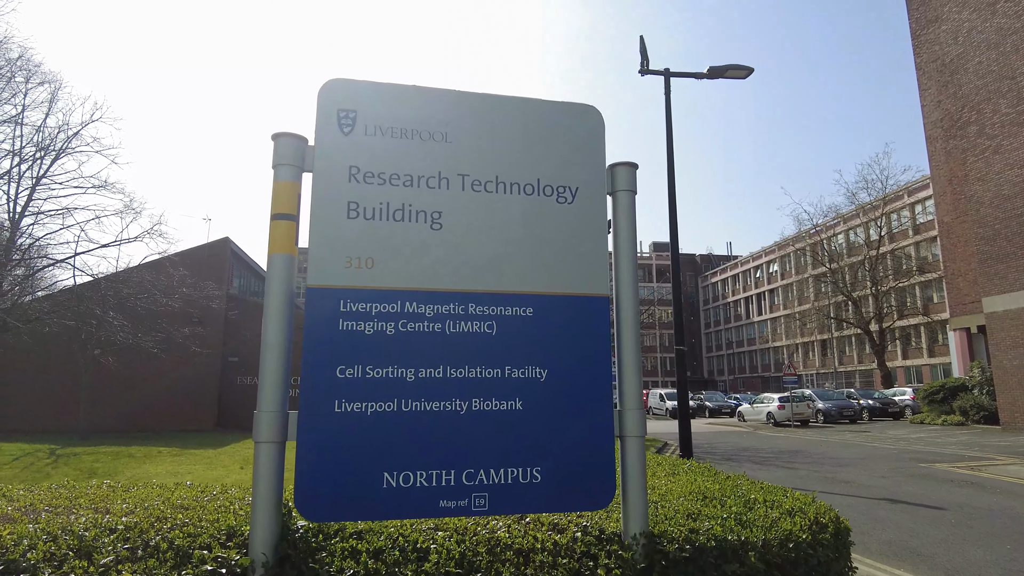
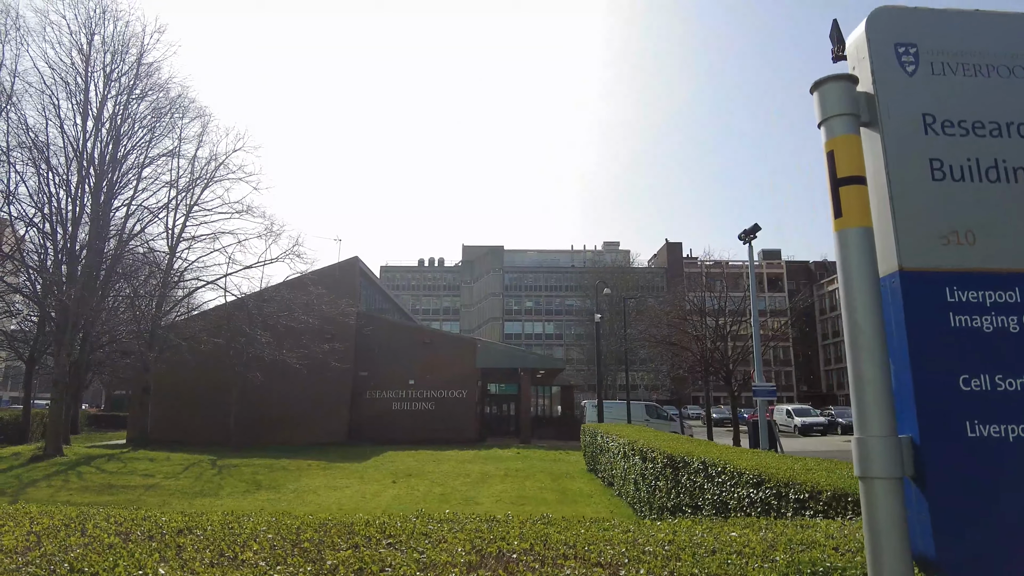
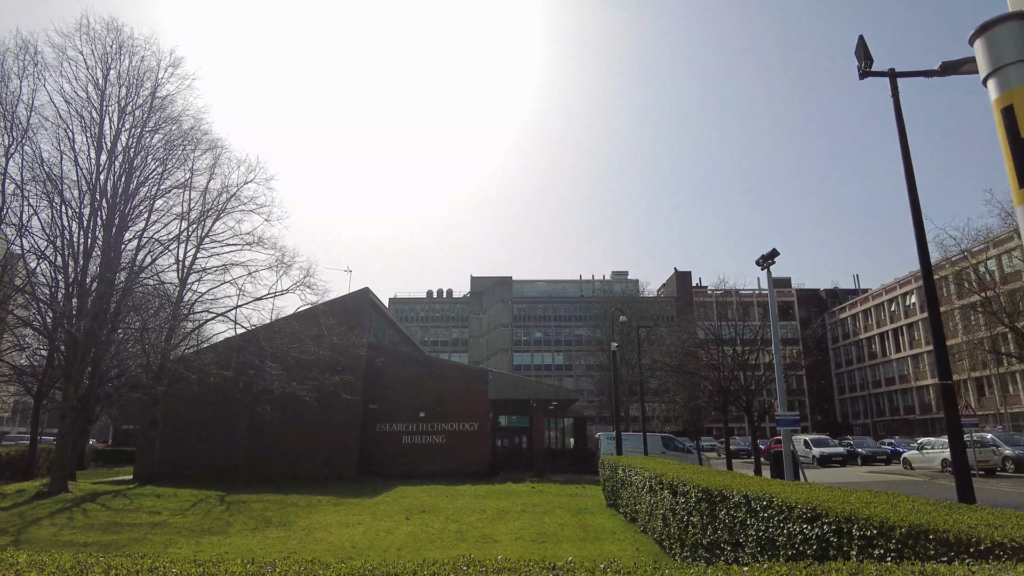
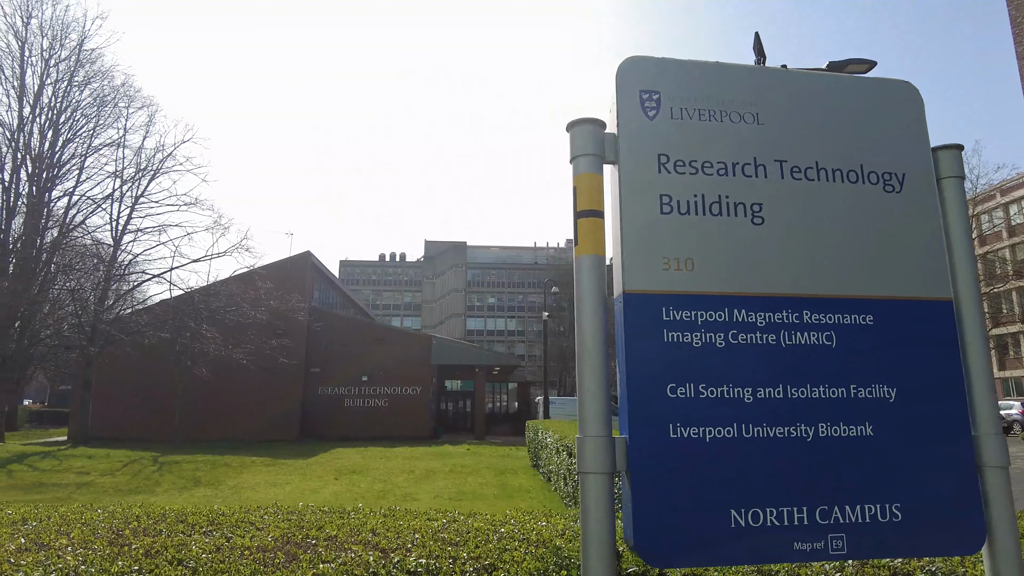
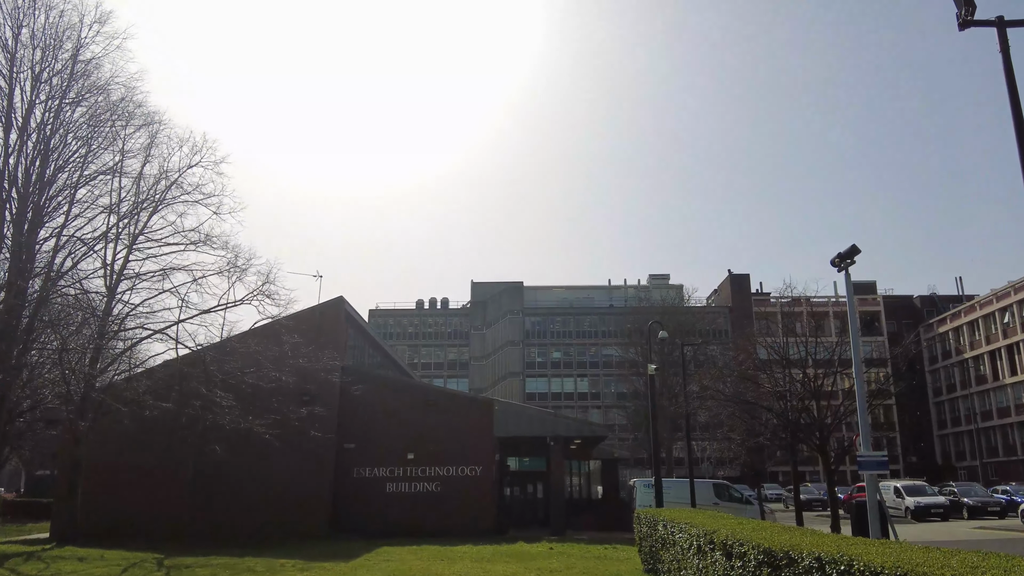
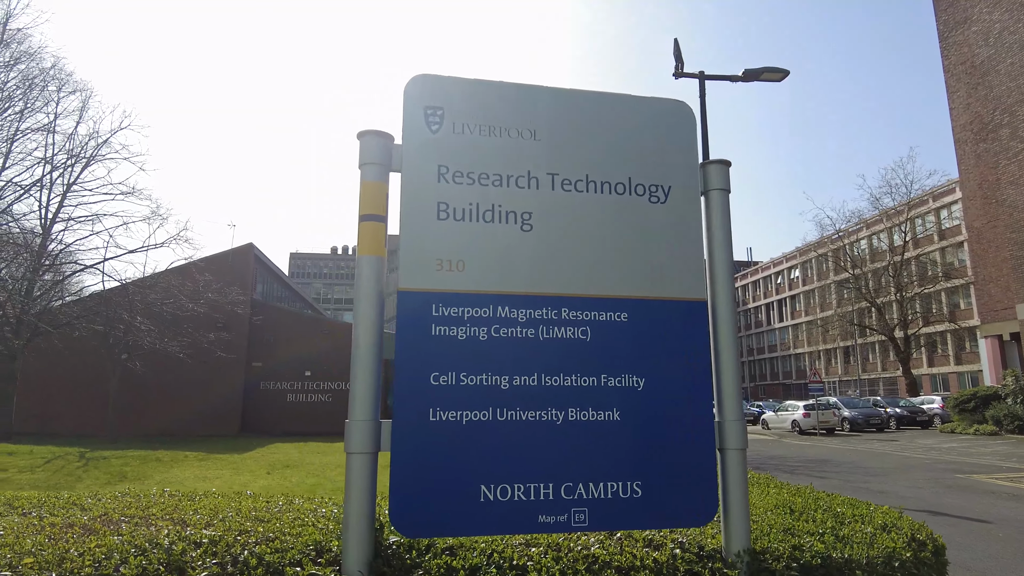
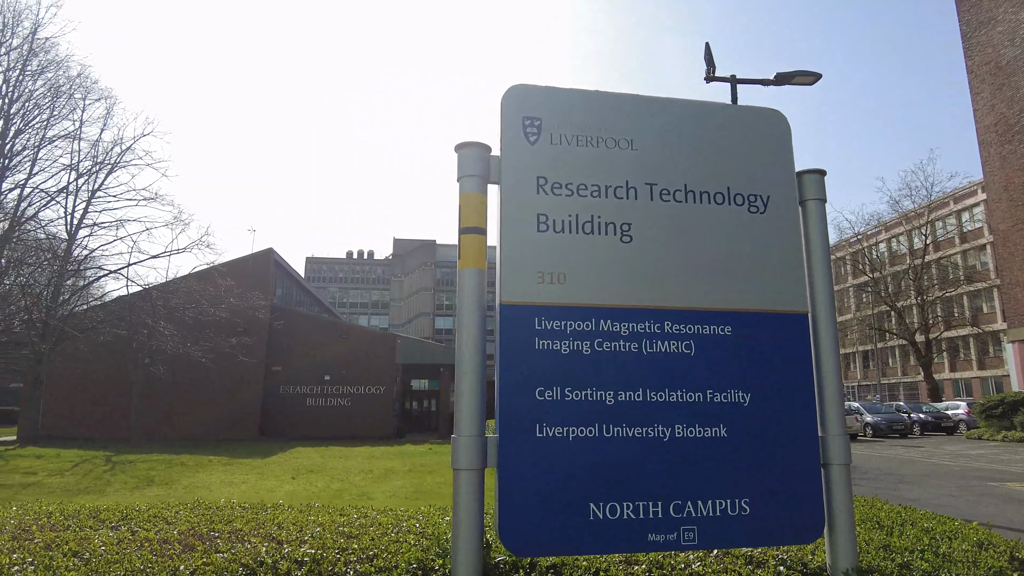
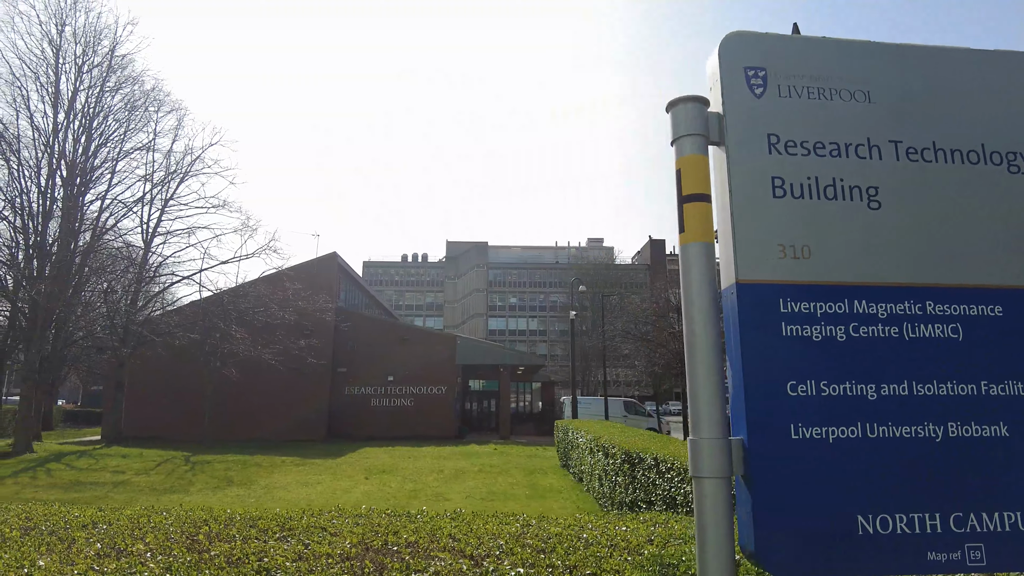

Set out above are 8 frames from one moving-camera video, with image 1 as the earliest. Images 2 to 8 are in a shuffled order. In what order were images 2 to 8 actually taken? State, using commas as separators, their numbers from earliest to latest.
6, 7, 4, 8, 2, 3, 5
